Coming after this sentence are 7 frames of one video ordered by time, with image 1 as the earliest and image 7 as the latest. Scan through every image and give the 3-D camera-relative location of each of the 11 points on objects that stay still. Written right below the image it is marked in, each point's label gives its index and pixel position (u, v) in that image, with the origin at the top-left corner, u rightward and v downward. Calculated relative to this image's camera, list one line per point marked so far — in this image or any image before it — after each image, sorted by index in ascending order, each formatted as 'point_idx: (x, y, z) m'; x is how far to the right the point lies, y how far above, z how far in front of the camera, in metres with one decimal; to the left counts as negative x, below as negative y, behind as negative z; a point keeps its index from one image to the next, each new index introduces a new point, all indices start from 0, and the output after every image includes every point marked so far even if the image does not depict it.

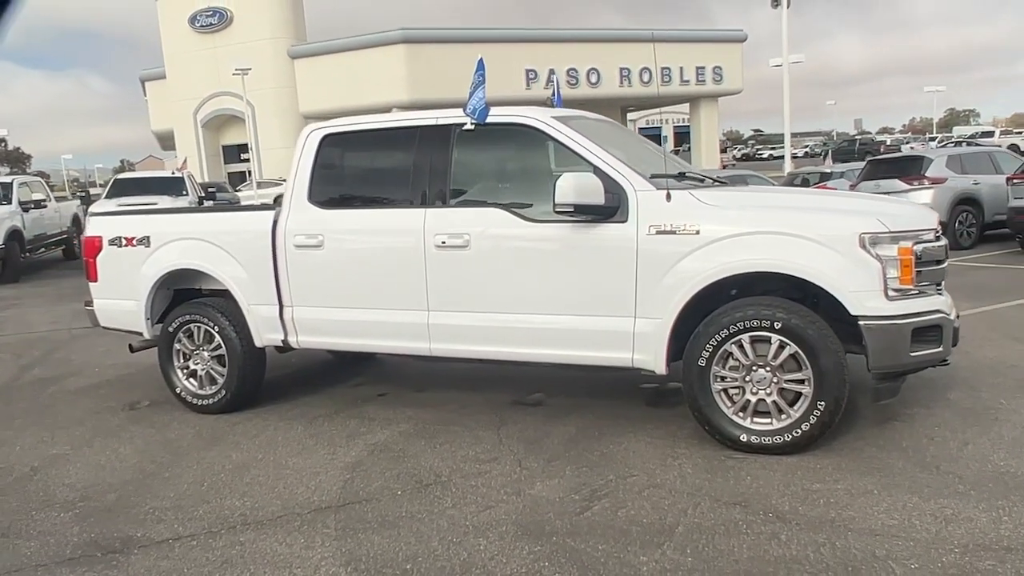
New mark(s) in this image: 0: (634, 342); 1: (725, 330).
0: (+0.7, -0.3, +4.5) m
1: (+1.1, -0.2, +4.2) m
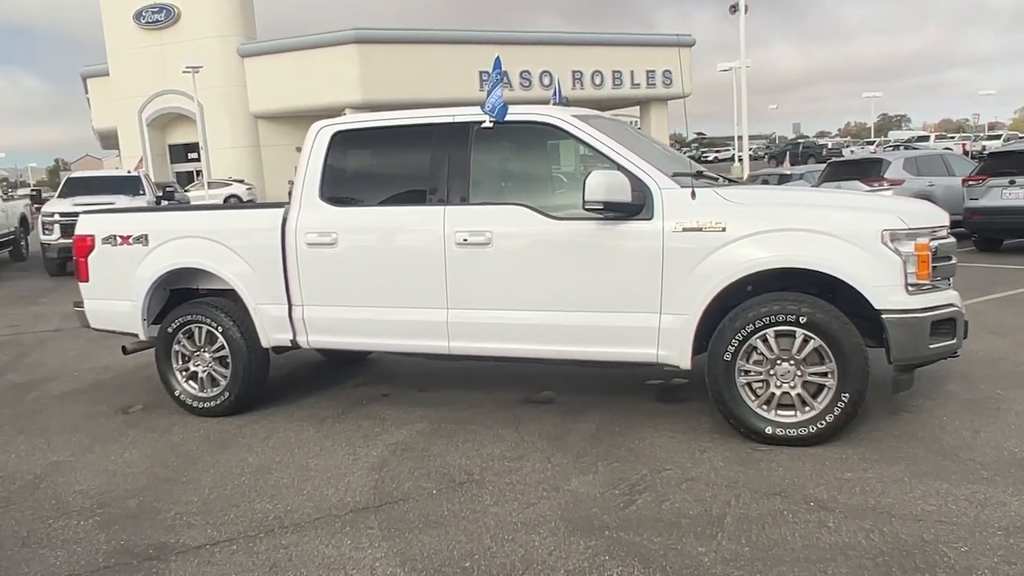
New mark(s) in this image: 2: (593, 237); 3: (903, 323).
0: (+0.8, -0.3, +4.5) m
1: (+1.3, -0.2, +4.3) m
2: (+0.5, +0.3, +4.6) m
3: (+2.0, -0.2, +4.2) m
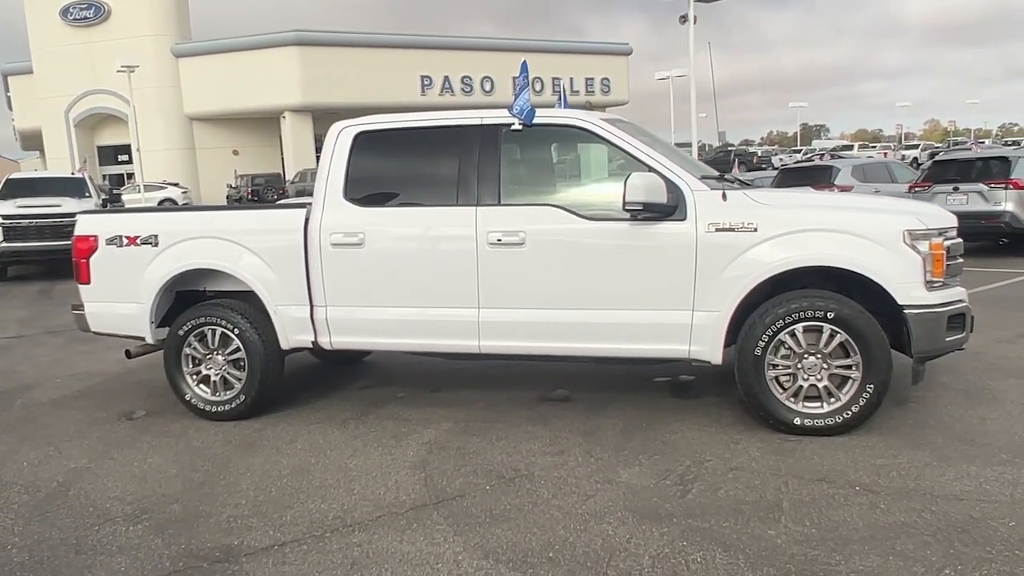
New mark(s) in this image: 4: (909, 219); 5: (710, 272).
0: (+1.0, -0.3, +4.7) m
1: (+1.5, -0.2, +4.5) m
2: (+0.7, +0.3, +4.7) m
3: (+2.2, -0.2, +4.4) m
4: (+2.2, +0.4, +4.5) m
5: (+1.1, +0.1, +4.6) m
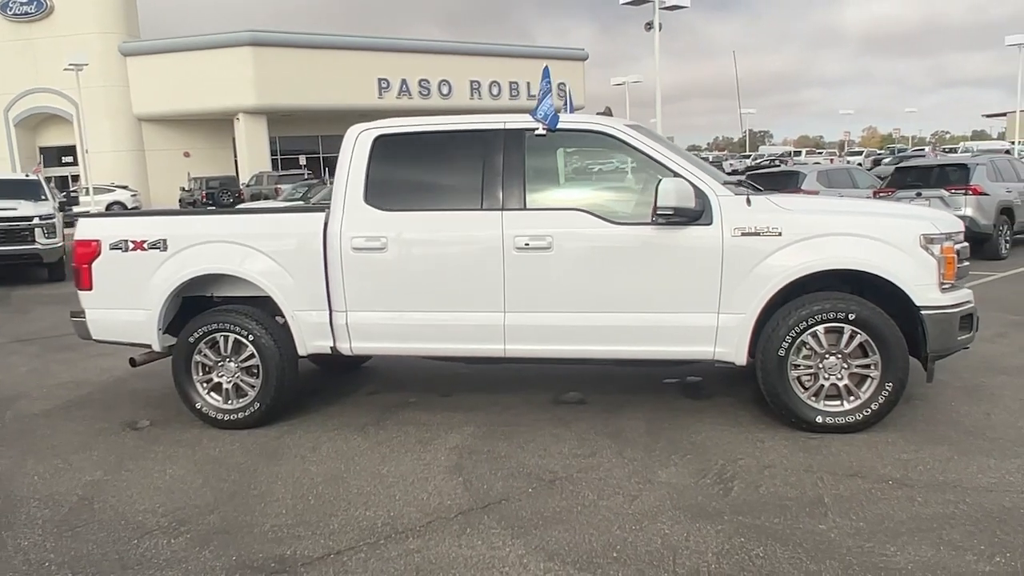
0: (+1.2, -0.3, +4.8) m
1: (+1.7, -0.2, +4.7) m
2: (+0.8, +0.3, +4.8) m
3: (+2.4, -0.2, +4.6) m
4: (+2.4, +0.4, +4.7) m
5: (+1.3, +0.1, +4.7) m
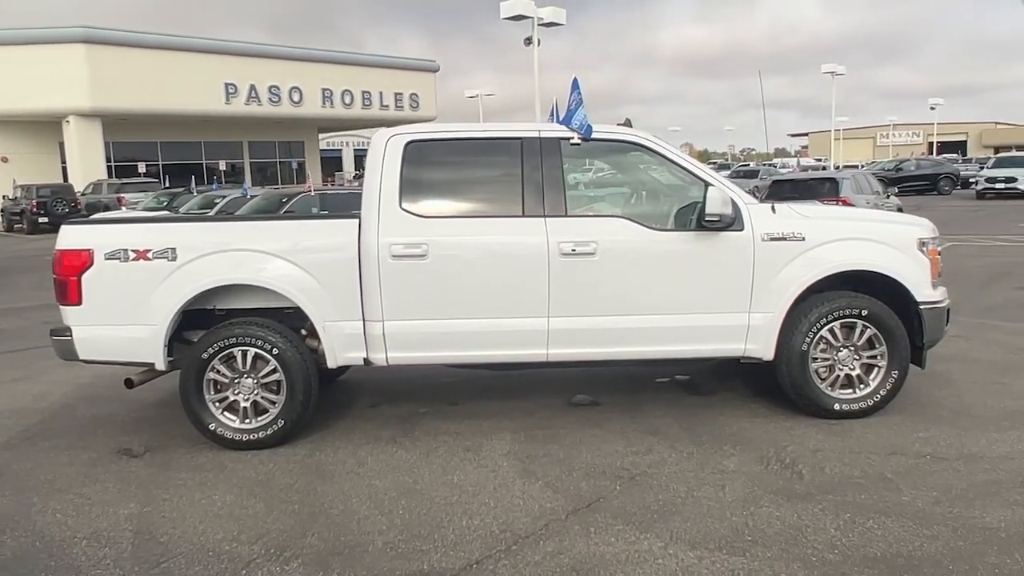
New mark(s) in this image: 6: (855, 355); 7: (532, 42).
0: (+1.5, -0.3, +5.1) m
1: (+2.0, -0.2, +5.1) m
2: (+1.1, +0.3, +5.1) m
3: (+2.7, -0.1, +5.2) m
4: (+2.6, +0.4, +5.3) m
5: (+1.6, +0.1, +5.1) m
6: (+2.2, -0.4, +5.2) m
7: (+0.4, +5.2, +17.3) m
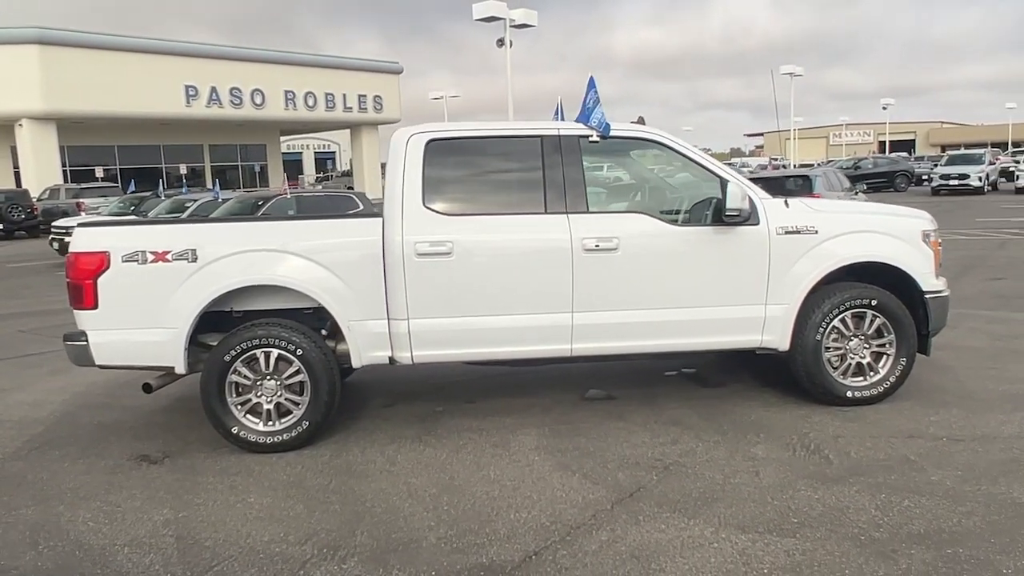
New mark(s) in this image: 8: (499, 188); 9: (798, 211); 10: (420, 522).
0: (+1.6, -0.2, +5.3) m
1: (+2.1, -0.1, +5.3) m
2: (+1.2, +0.3, +5.2) m
3: (+2.8, -0.1, +5.4) m
4: (+2.8, +0.5, +5.5) m
5: (+1.7, +0.1, +5.2) m
6: (+2.3, -0.4, +5.4) m
7: (-0.2, +5.2, +17.3) m
8: (-0.1, +0.6, +5.2) m
9: (+1.8, +0.5, +5.3) m
10: (-0.5, -1.1, +3.9) m
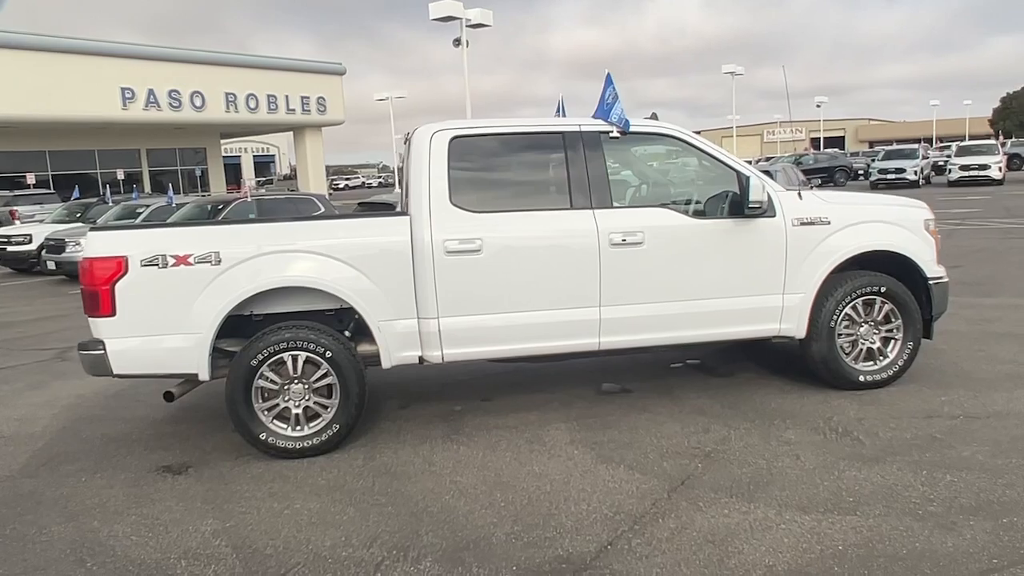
0: (+1.8, -0.2, +5.4) m
1: (+2.3, -0.1, +5.5) m
2: (+1.4, +0.4, +5.3) m
3: (+3.0, 0.0, +5.7) m
4: (+2.9, +0.5, +5.7) m
5: (+1.9, +0.2, +5.4) m
6: (+2.5, -0.3, +5.6) m
7: (-1.1, +5.2, +17.3) m
8: (+0.1, +0.7, +5.2) m
9: (+2.0, +0.6, +5.4) m
10: (-0.2, -1.1, +3.9) m
